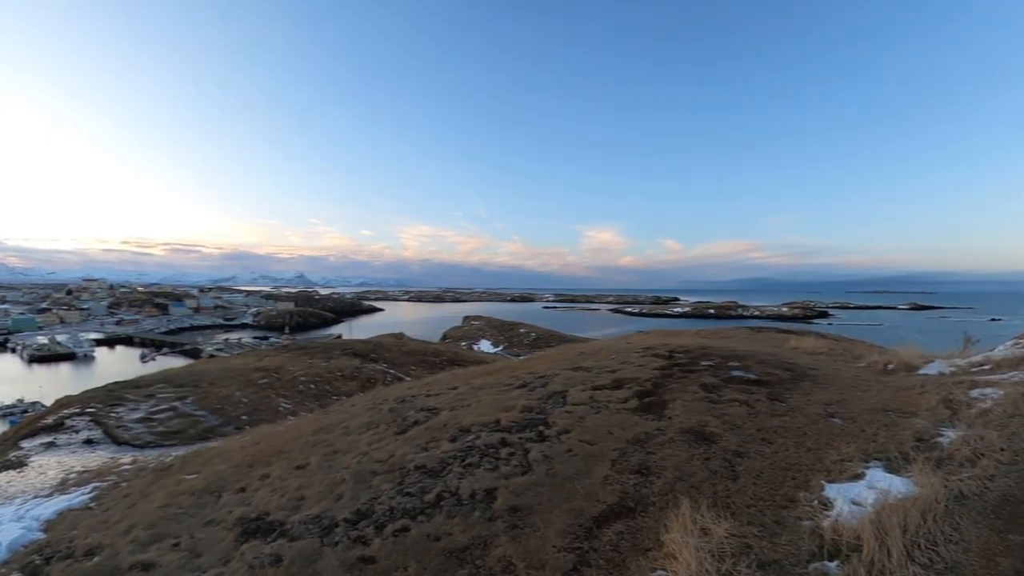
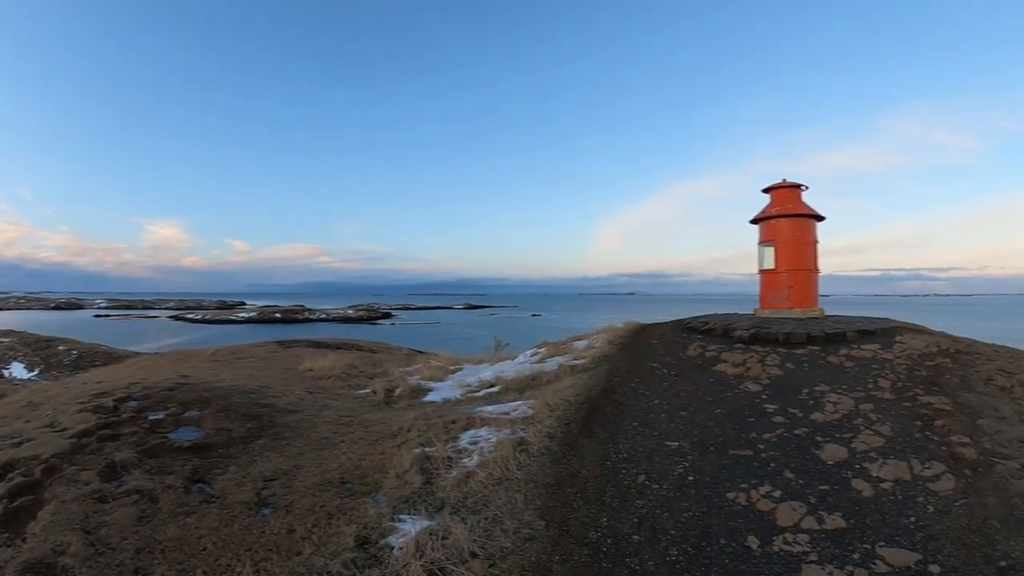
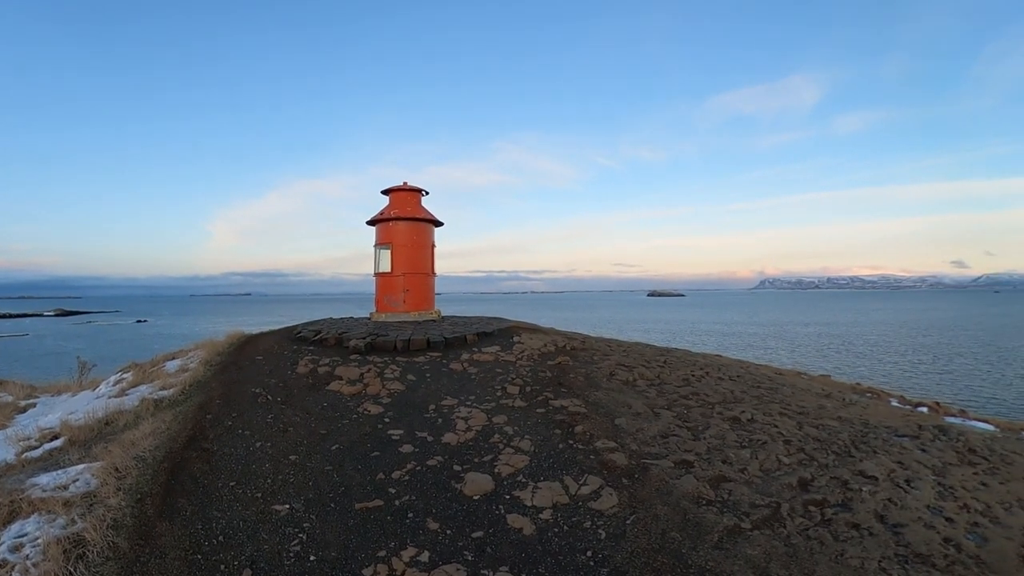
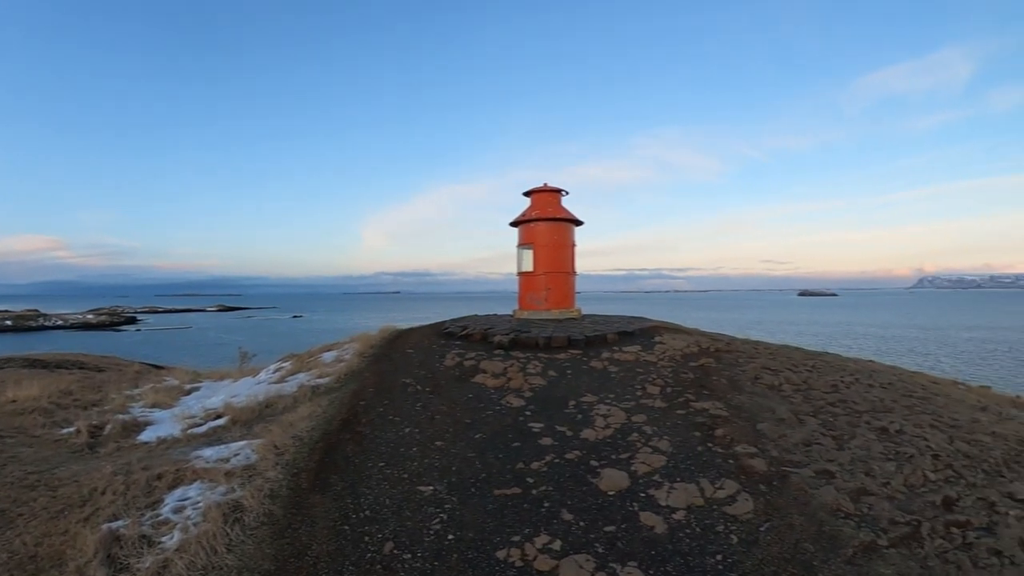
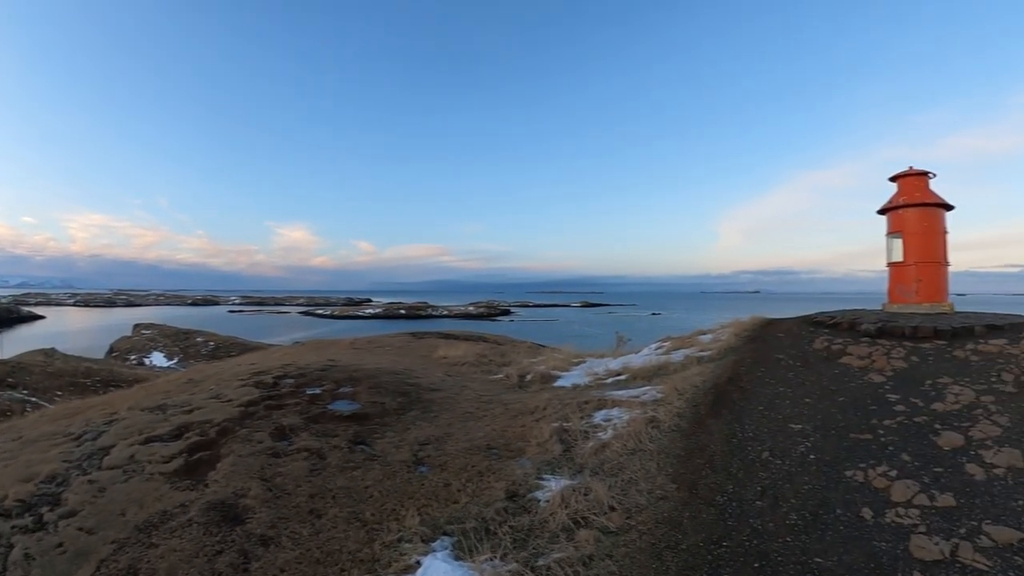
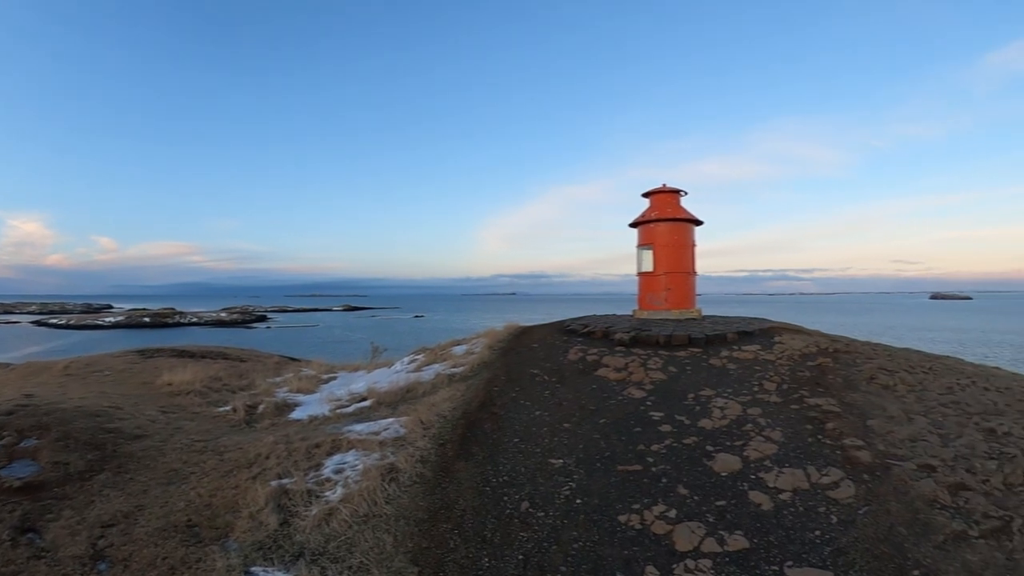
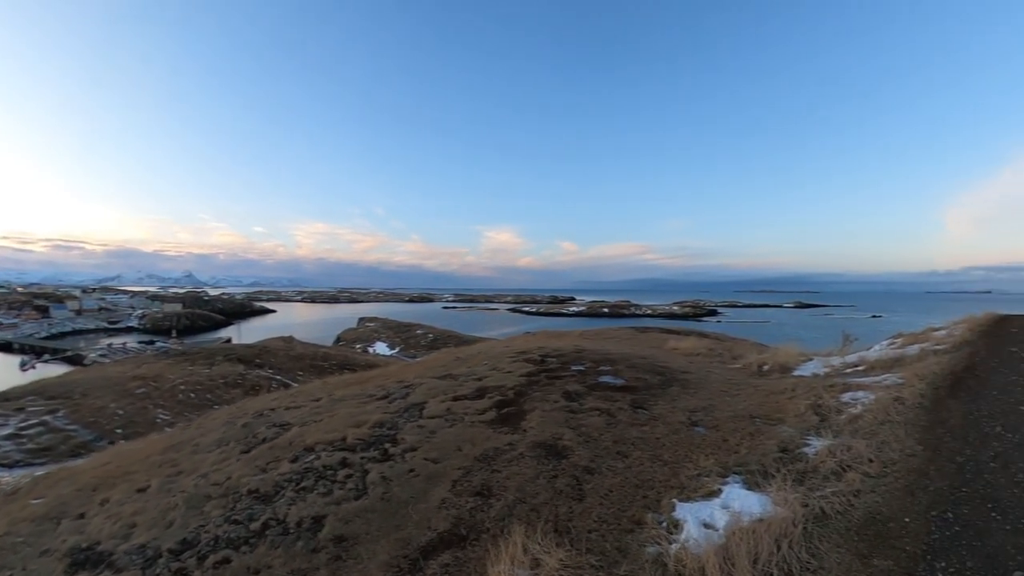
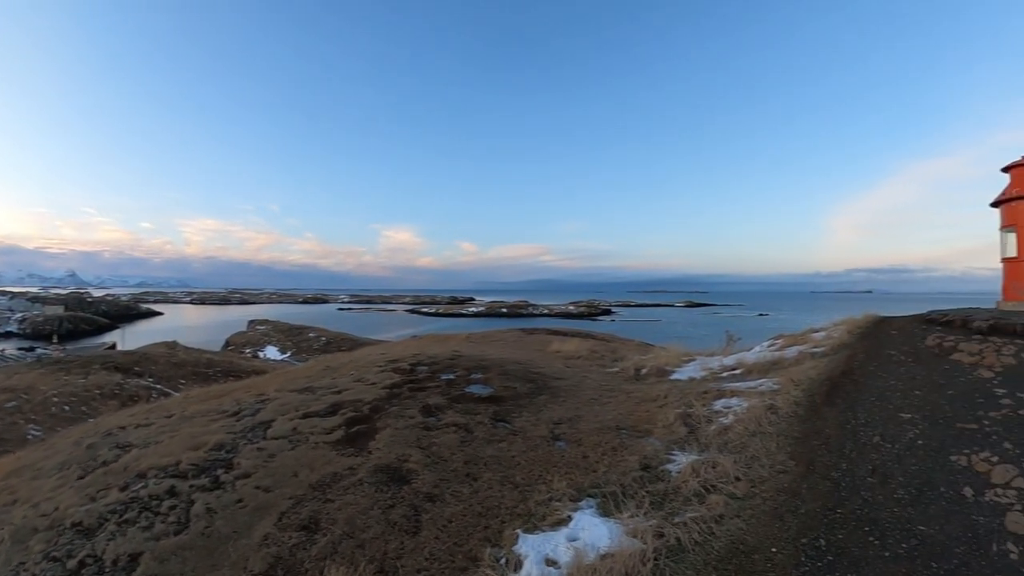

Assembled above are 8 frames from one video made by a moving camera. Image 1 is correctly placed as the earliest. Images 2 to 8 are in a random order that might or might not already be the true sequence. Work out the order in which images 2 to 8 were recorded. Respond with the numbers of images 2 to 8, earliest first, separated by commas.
7, 8, 5, 2, 6, 4, 3
